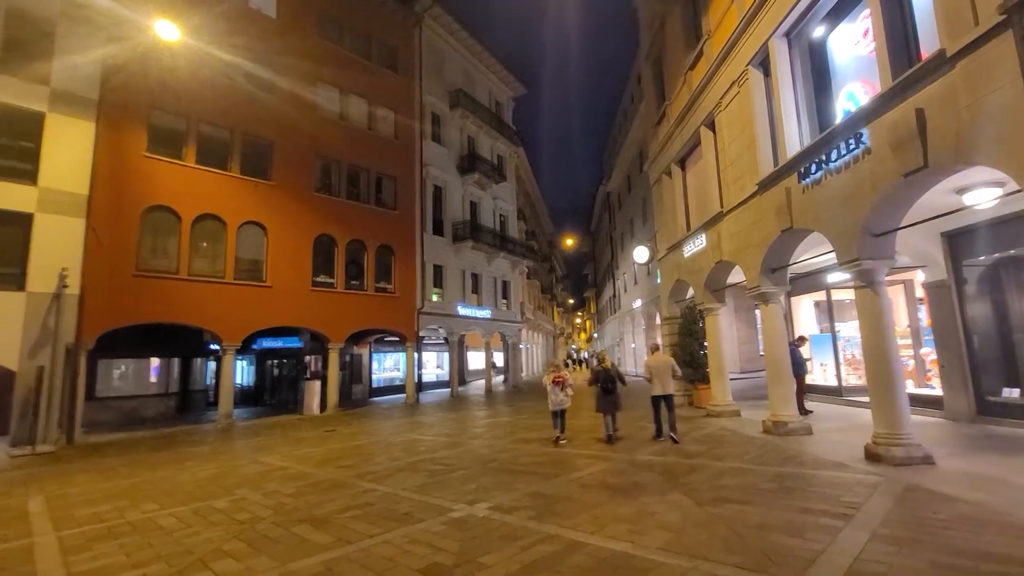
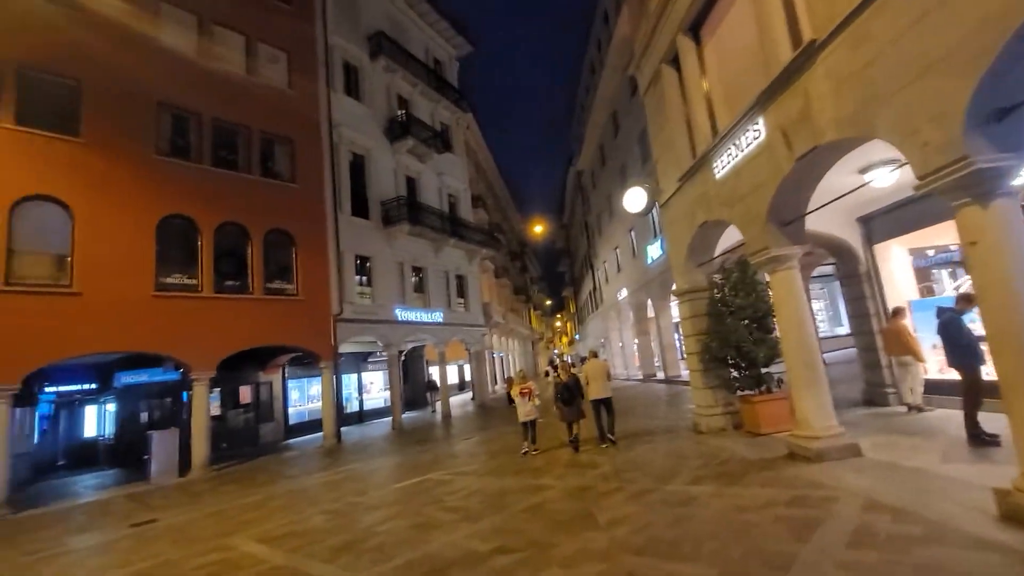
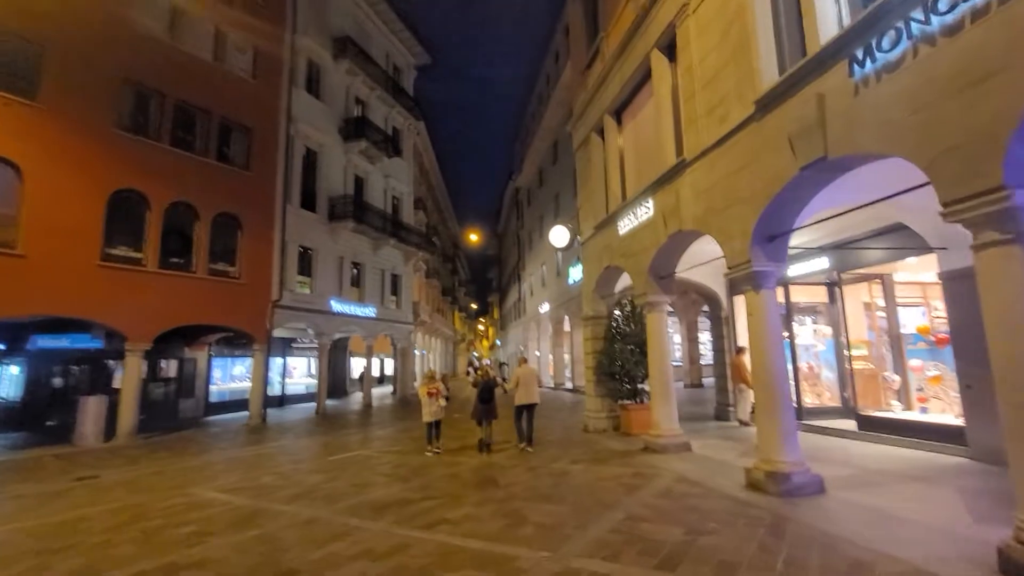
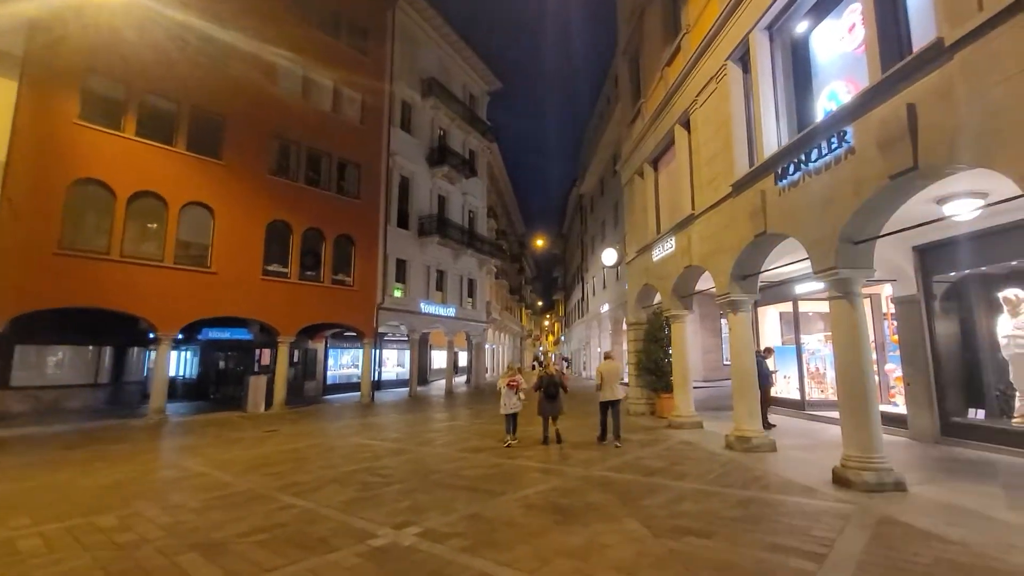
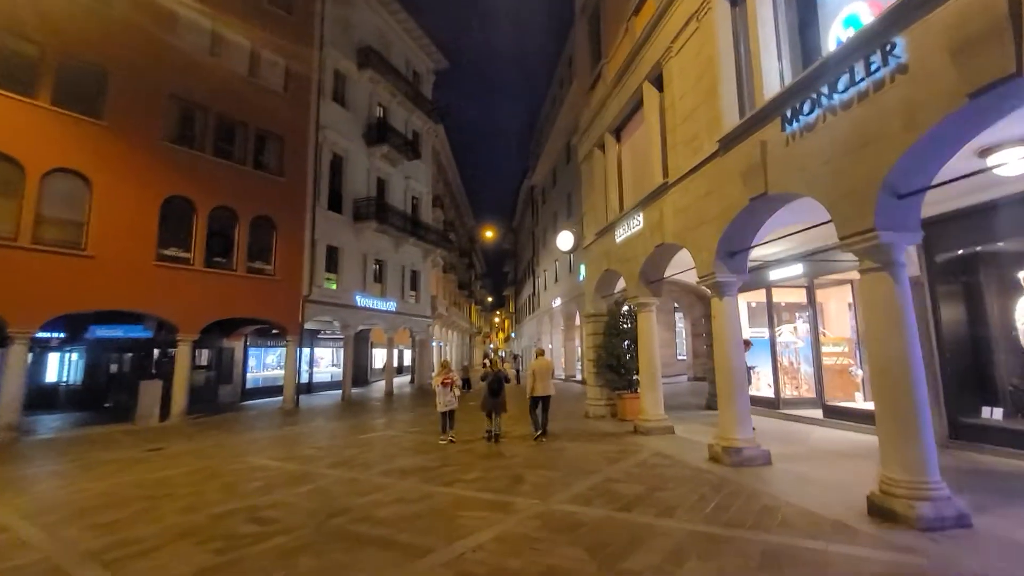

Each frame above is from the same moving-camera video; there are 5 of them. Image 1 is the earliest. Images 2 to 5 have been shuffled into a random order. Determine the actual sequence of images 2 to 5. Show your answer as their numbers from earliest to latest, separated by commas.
4, 5, 3, 2
